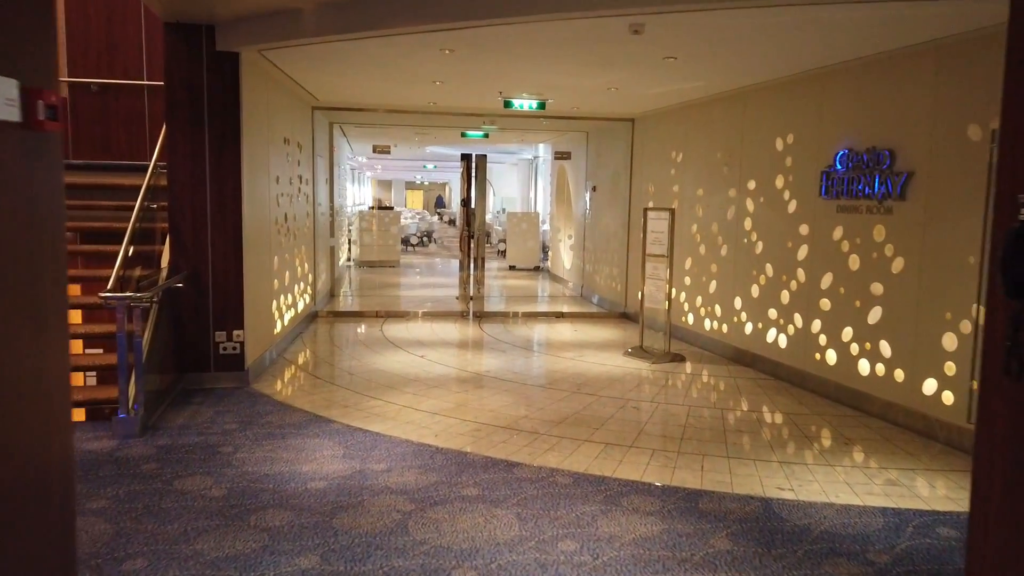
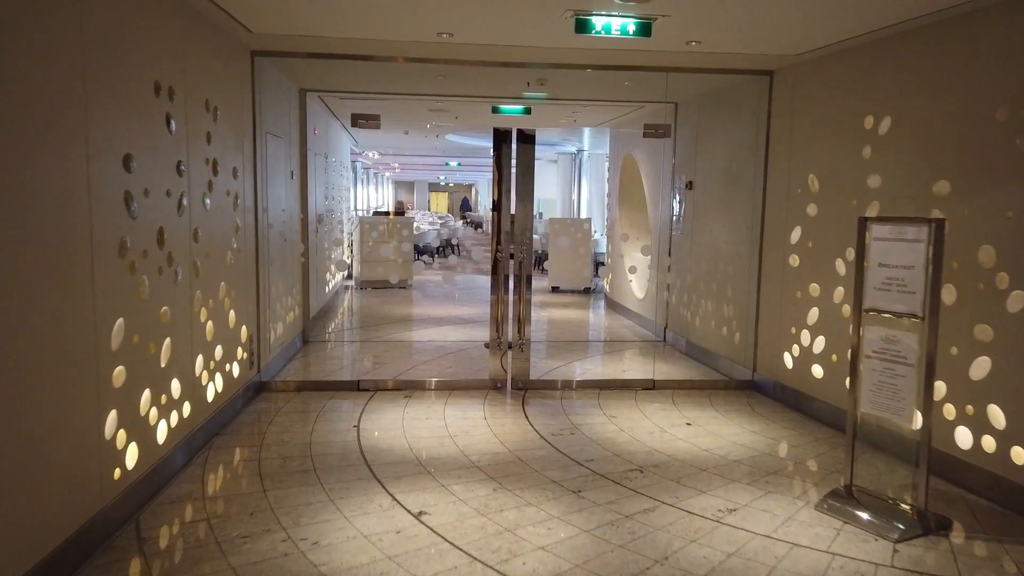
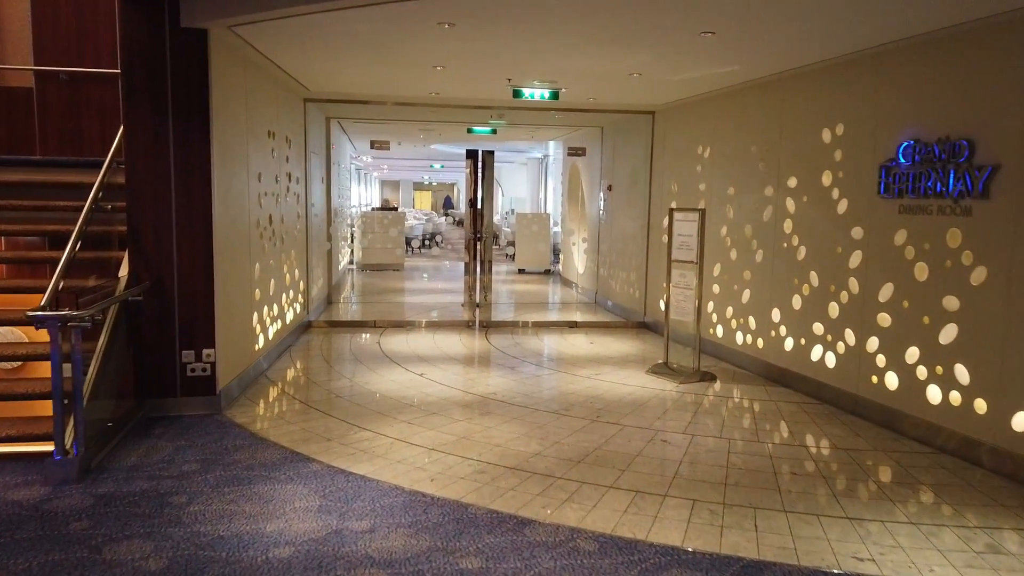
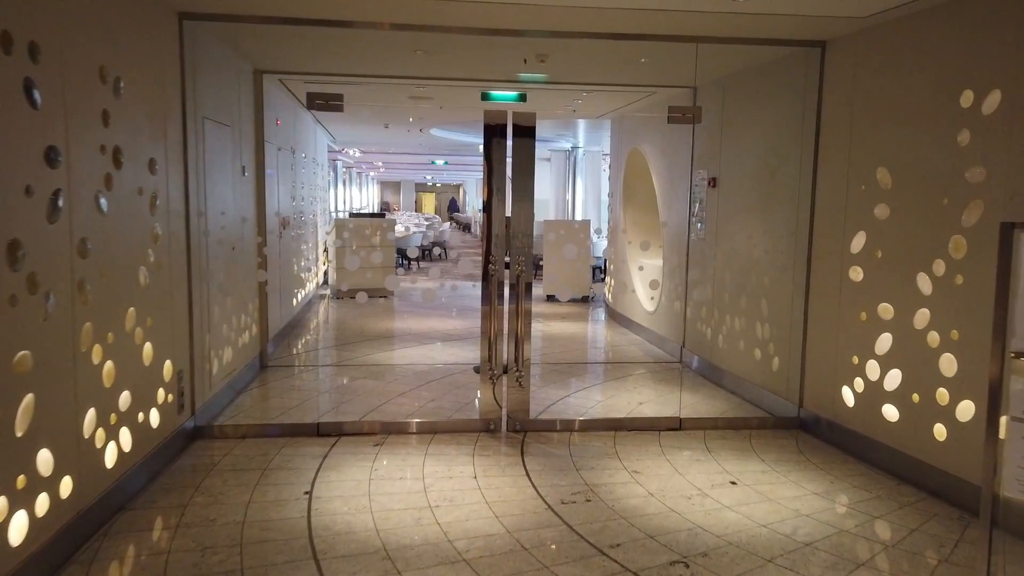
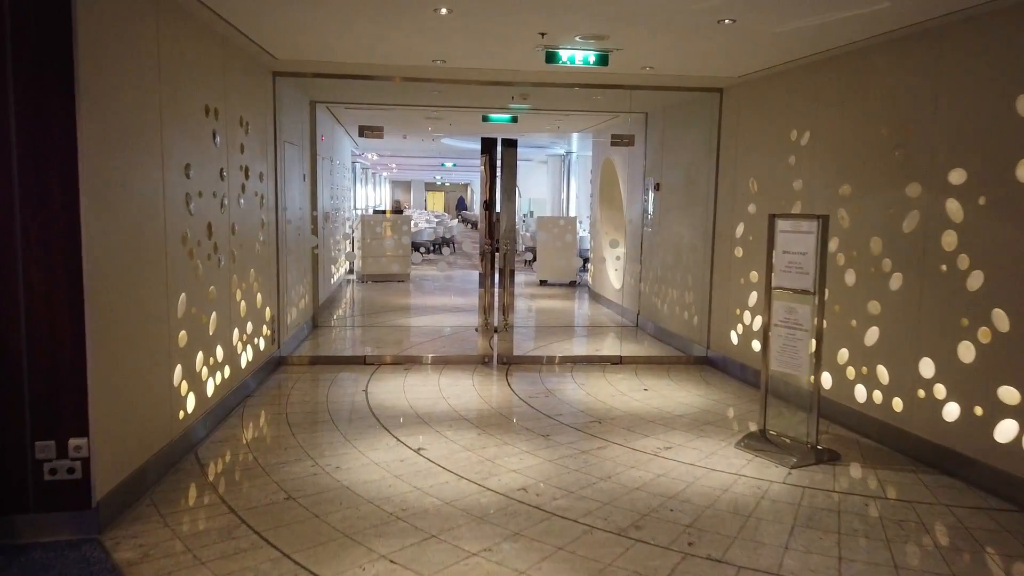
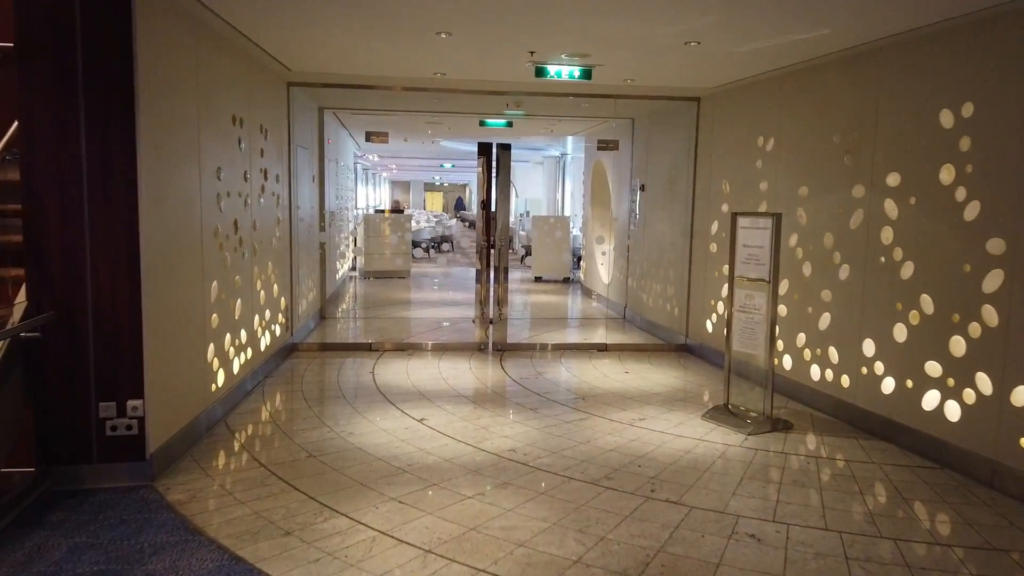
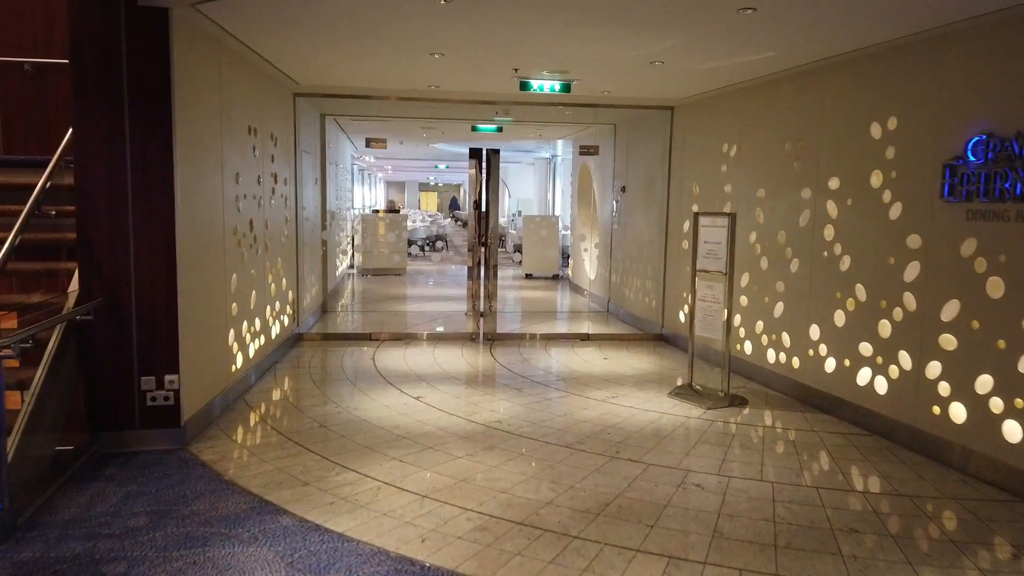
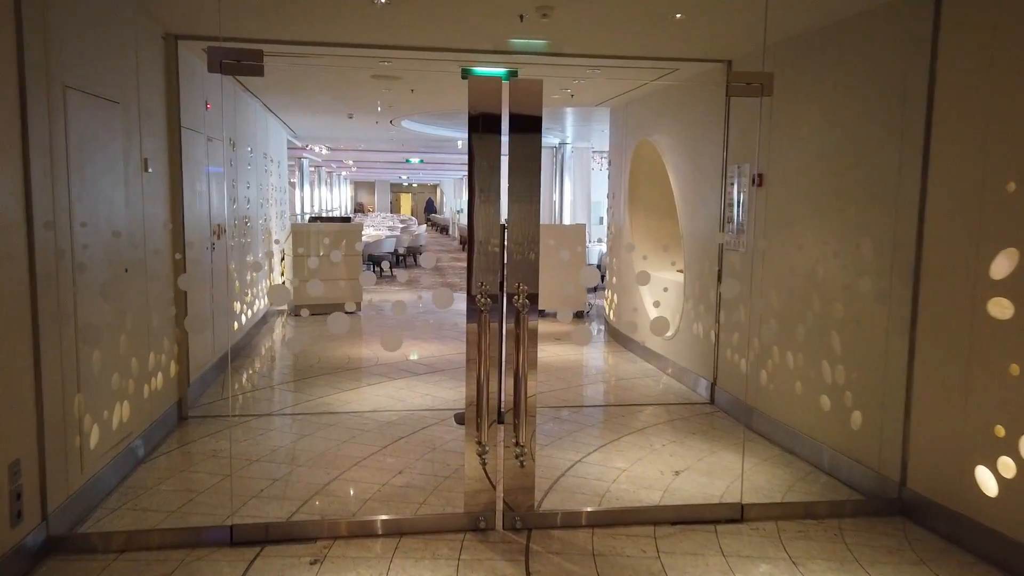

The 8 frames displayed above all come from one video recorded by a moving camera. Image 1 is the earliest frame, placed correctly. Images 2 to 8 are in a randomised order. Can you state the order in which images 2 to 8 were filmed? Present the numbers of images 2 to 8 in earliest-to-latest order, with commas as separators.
3, 7, 6, 5, 2, 4, 8
